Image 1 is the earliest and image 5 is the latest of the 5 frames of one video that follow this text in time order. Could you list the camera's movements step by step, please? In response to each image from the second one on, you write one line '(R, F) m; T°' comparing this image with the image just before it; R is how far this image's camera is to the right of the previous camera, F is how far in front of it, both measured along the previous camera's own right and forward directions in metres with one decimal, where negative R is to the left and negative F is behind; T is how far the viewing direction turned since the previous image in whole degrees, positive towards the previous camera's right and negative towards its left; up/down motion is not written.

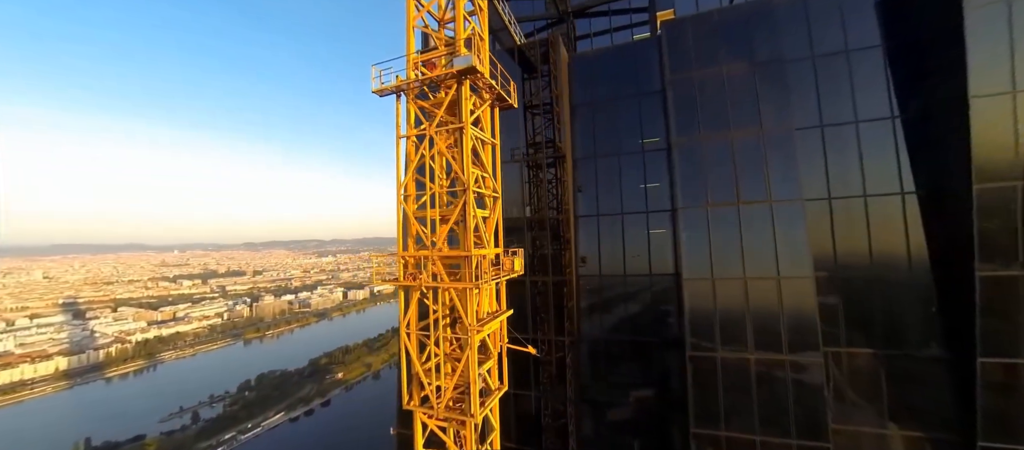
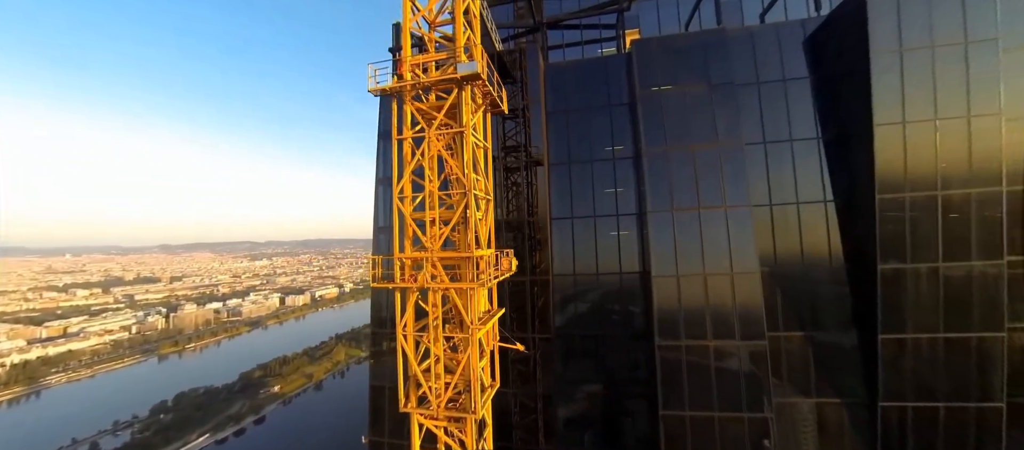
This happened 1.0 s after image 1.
(-1.0, -0.2) m; +8°
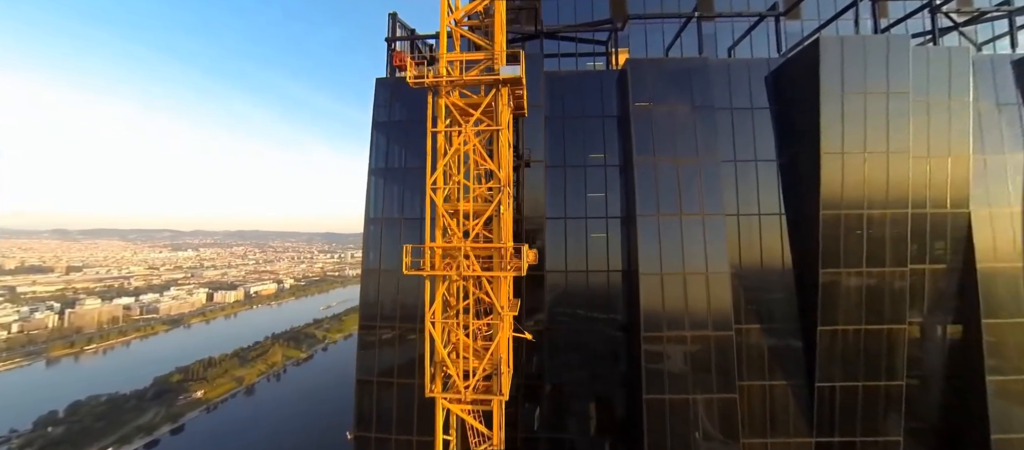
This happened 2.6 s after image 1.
(-1.6, -0.4) m; +8°
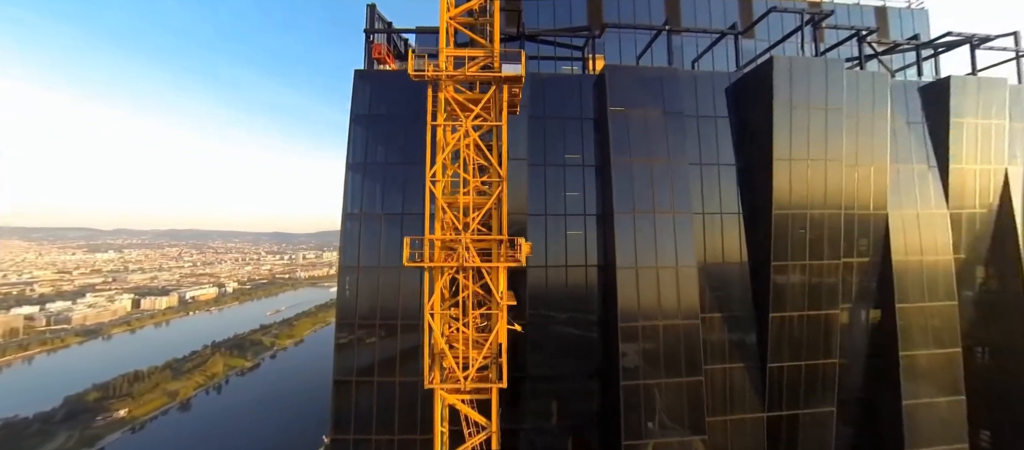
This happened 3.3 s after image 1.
(-0.8, -0.2) m; +6°
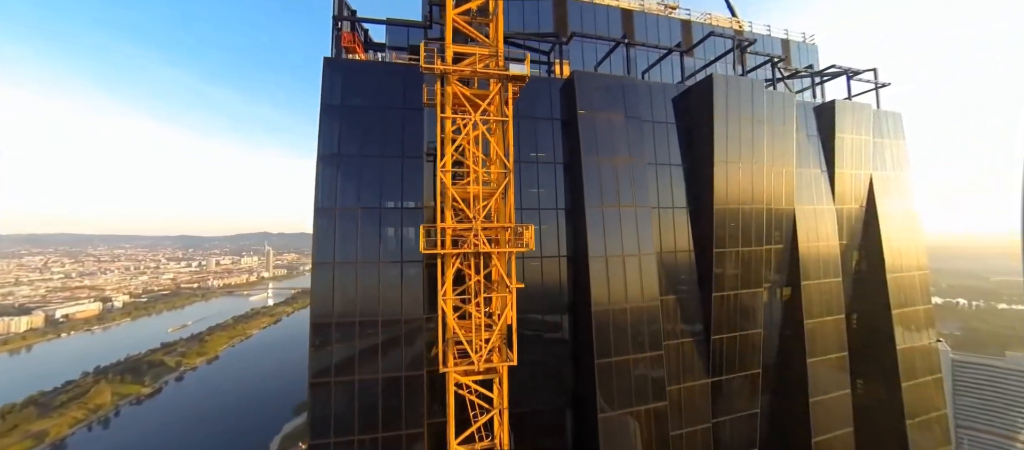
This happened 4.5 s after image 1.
(-1.5, -0.4) m; +10°
